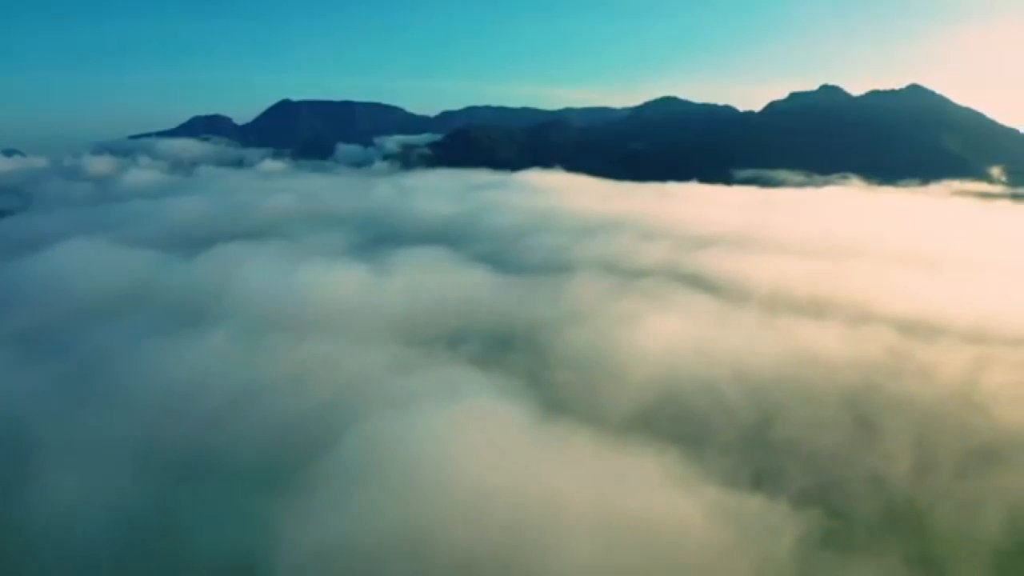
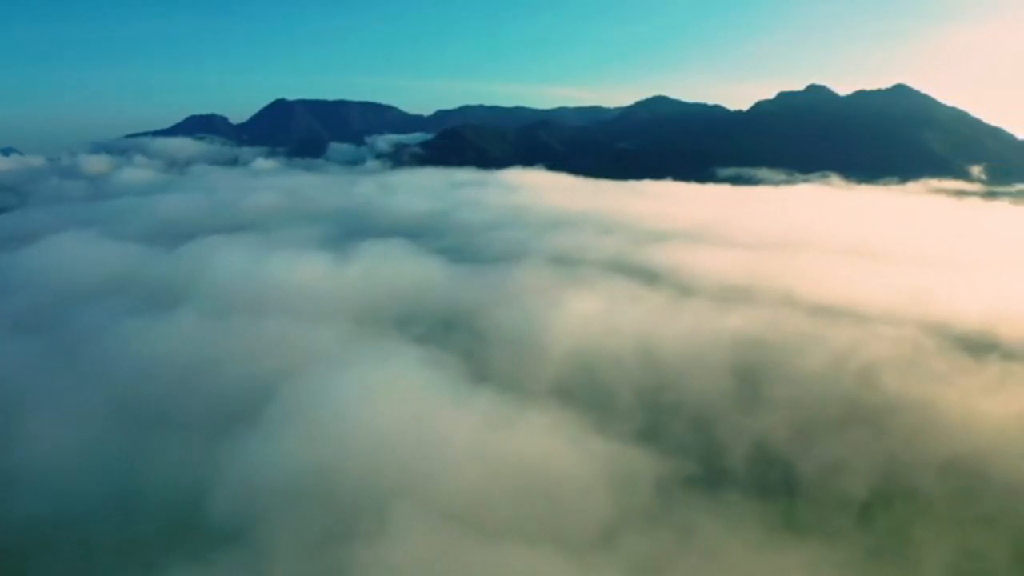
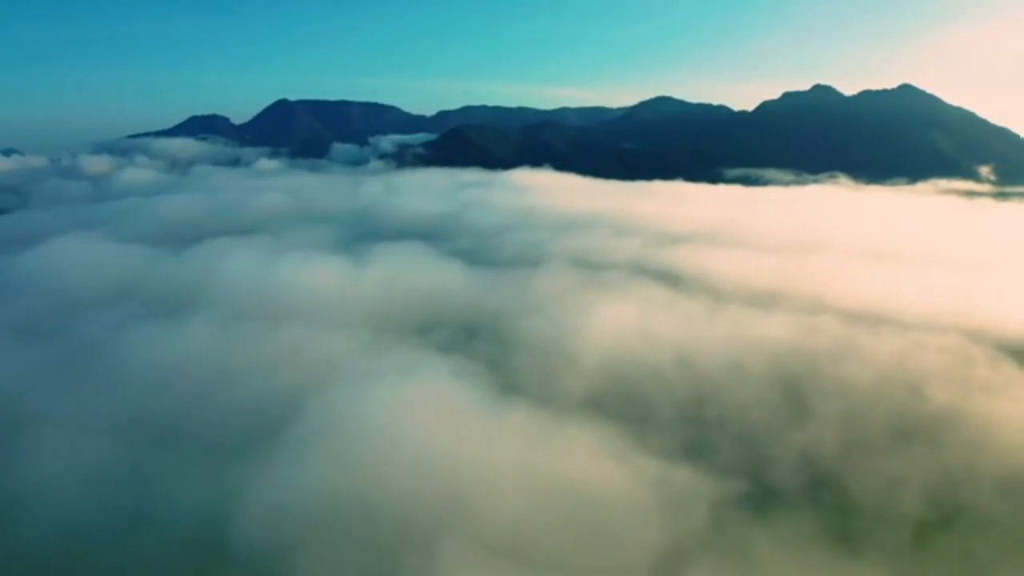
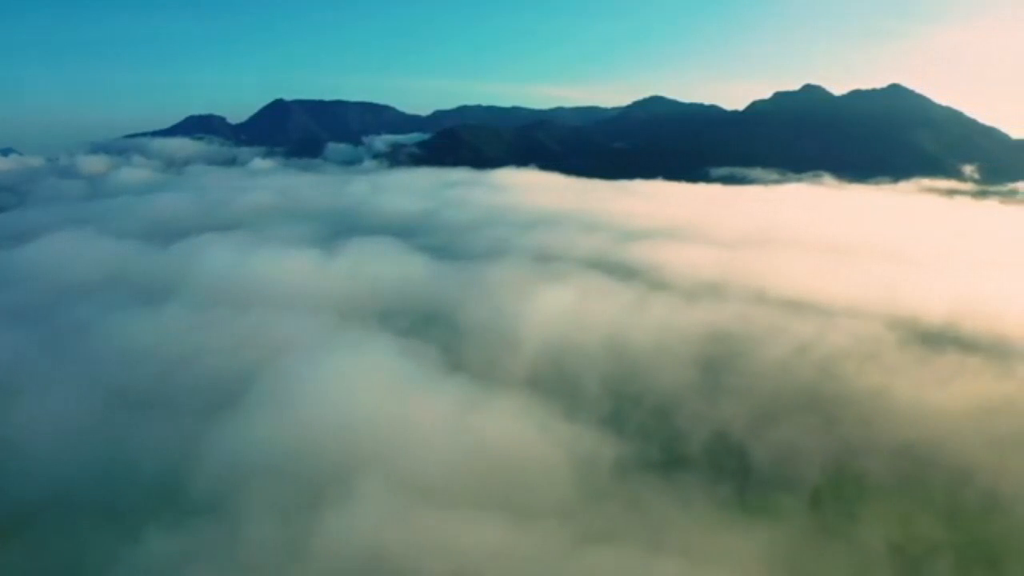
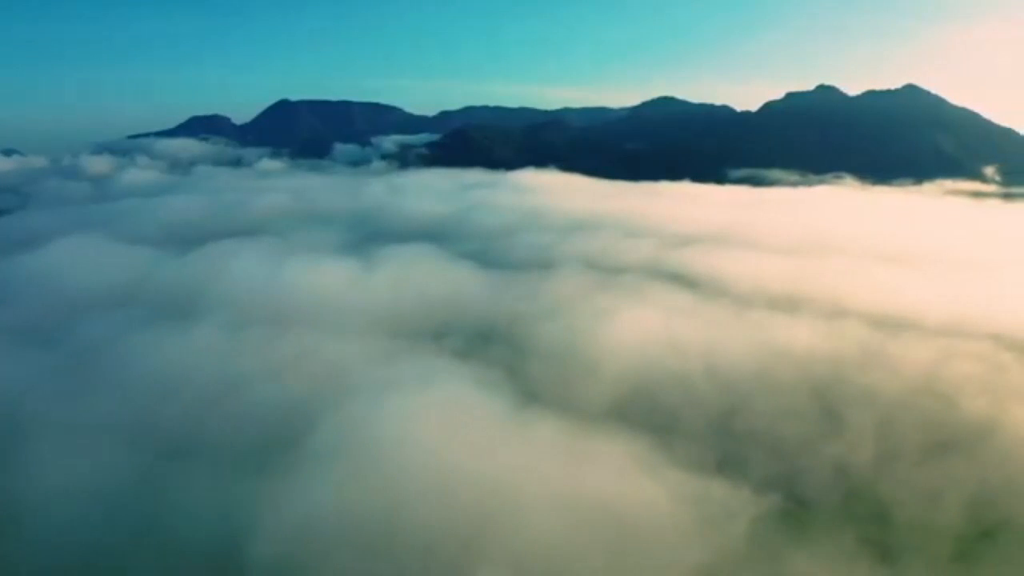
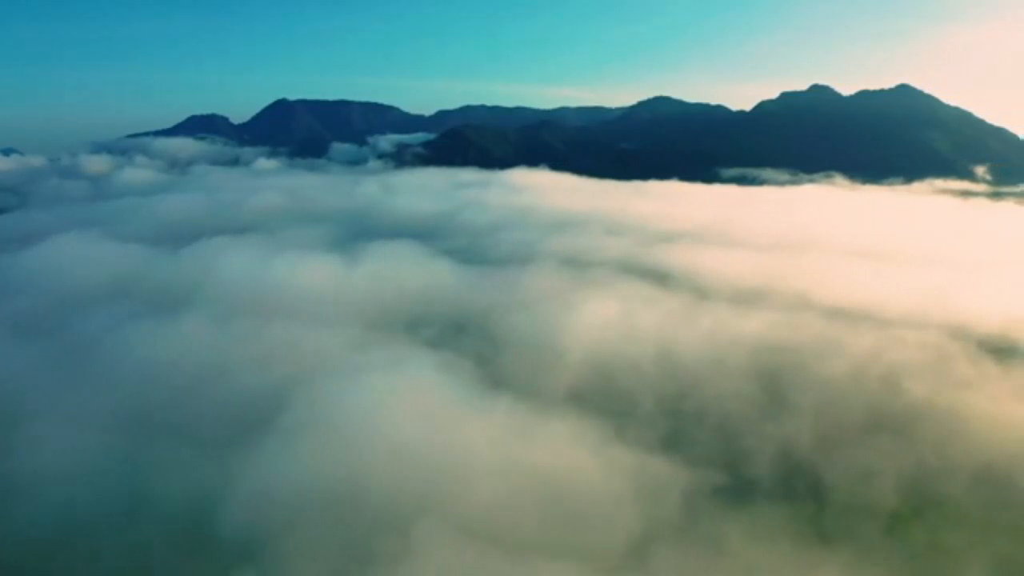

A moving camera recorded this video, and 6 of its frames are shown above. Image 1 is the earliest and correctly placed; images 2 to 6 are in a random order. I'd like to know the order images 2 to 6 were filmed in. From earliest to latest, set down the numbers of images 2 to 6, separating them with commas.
5, 3, 6, 2, 4
